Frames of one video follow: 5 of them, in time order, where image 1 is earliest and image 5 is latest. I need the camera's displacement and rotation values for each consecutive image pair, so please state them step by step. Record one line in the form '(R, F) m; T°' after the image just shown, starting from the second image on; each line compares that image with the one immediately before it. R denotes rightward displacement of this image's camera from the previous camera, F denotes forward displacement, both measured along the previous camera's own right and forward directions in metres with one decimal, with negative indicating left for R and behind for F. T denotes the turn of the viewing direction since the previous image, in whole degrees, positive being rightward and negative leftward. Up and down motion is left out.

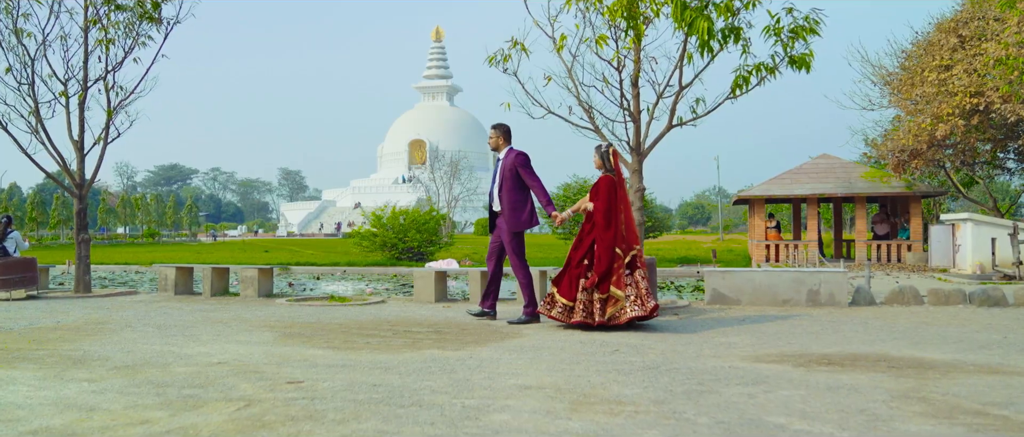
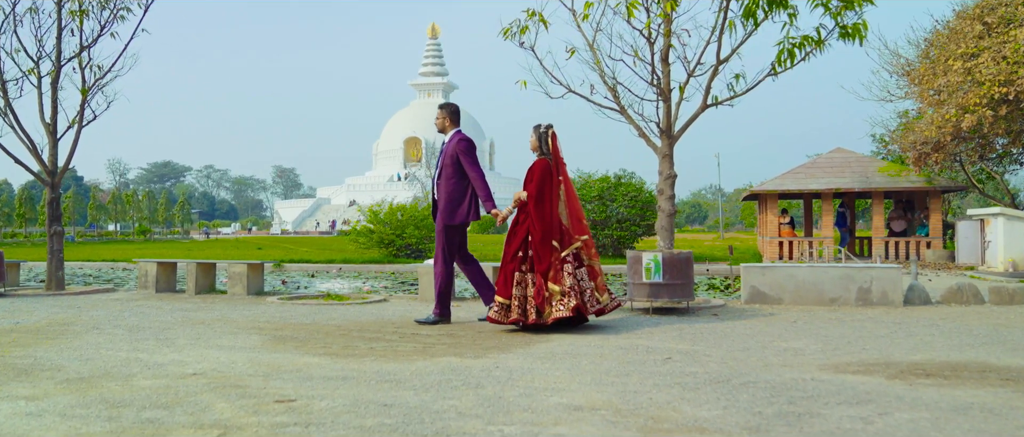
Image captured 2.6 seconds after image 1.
(-0.2, +1.0) m; 0°
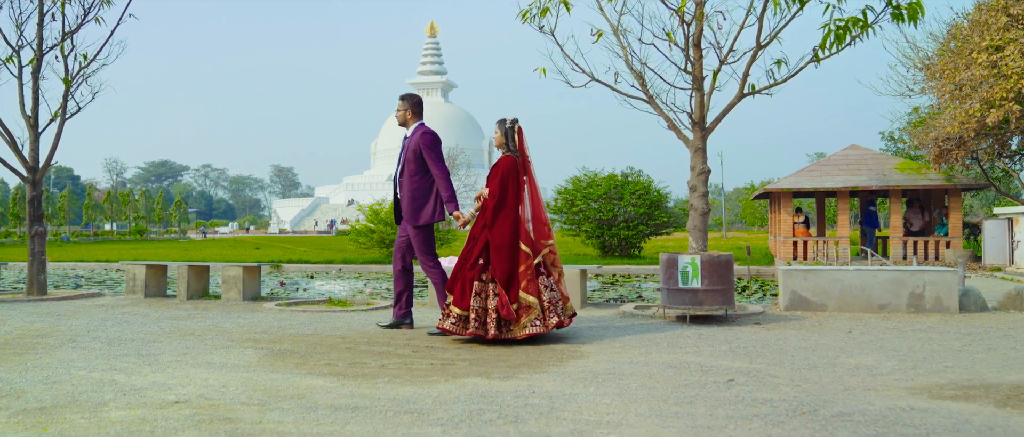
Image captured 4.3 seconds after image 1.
(-0.2, +0.7) m; 0°
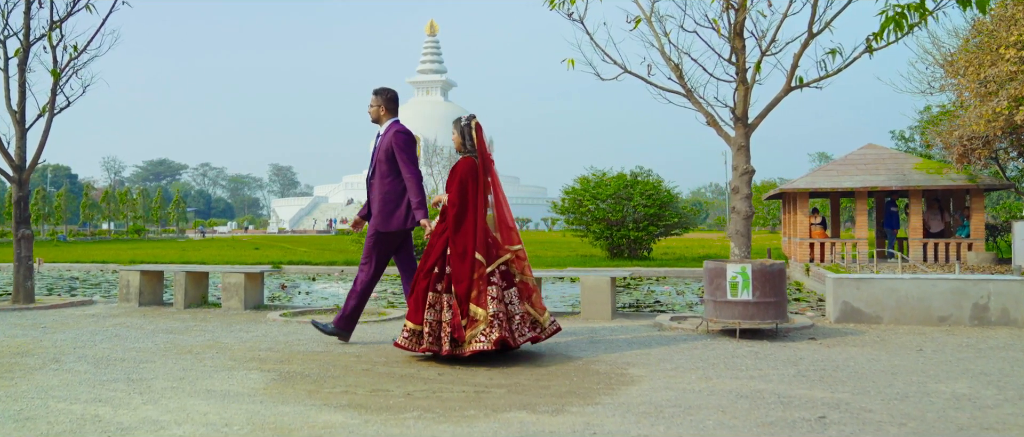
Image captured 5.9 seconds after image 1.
(-0.3, +0.7) m; 0°
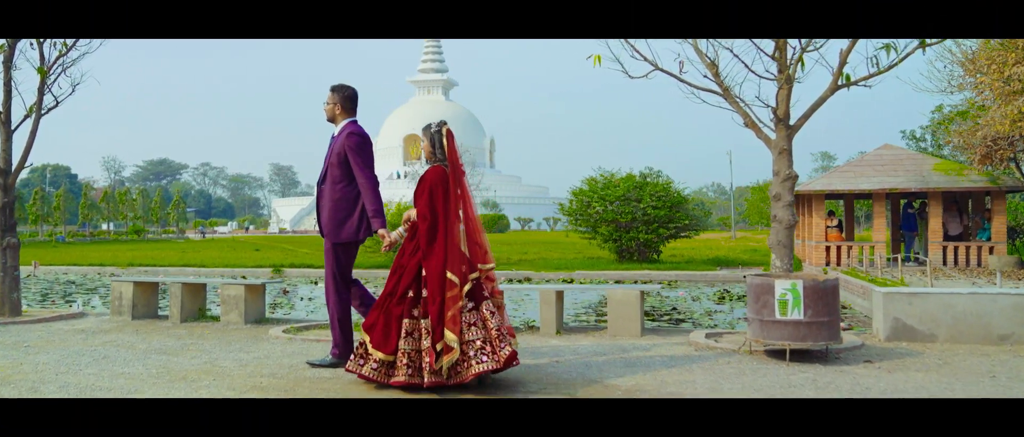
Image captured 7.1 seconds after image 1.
(-0.2, +0.6) m; 0°
